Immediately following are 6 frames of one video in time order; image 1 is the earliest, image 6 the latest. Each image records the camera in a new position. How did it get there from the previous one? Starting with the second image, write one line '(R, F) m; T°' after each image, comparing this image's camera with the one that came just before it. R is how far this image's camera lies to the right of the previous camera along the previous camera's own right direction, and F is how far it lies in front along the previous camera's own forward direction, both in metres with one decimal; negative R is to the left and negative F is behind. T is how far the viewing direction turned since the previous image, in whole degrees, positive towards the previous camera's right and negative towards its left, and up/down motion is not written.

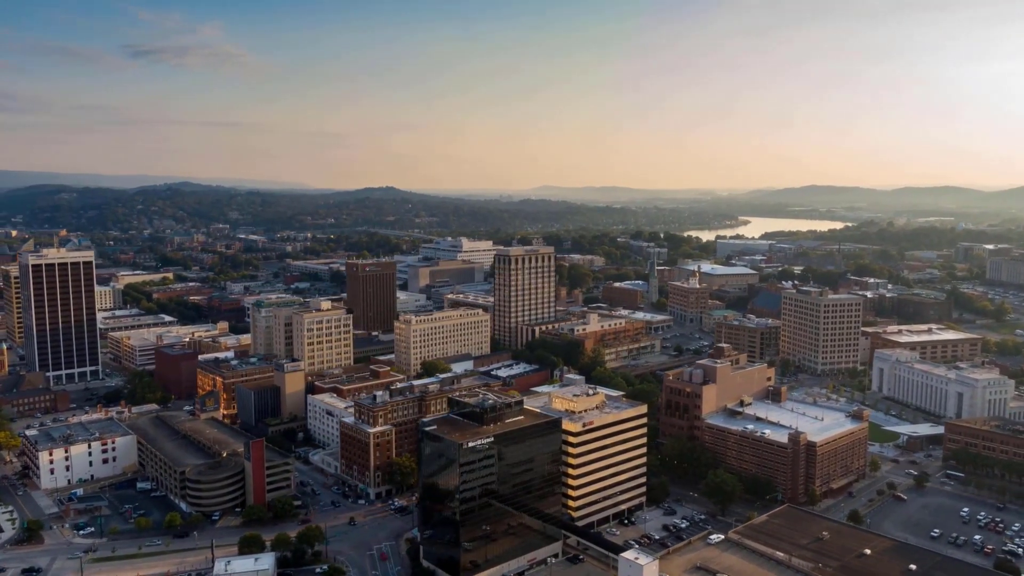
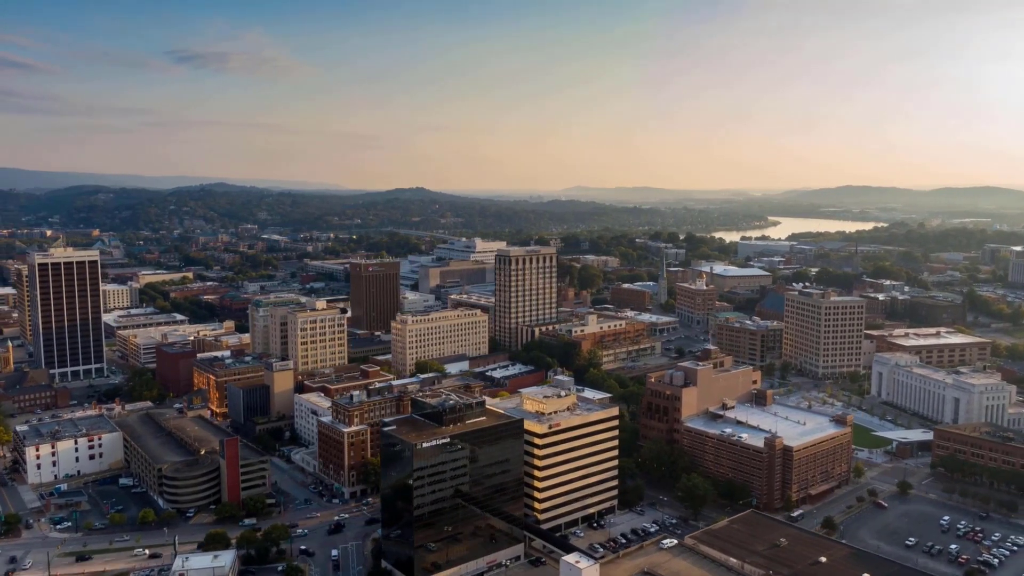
(+3.3, +0.2) m; -2°
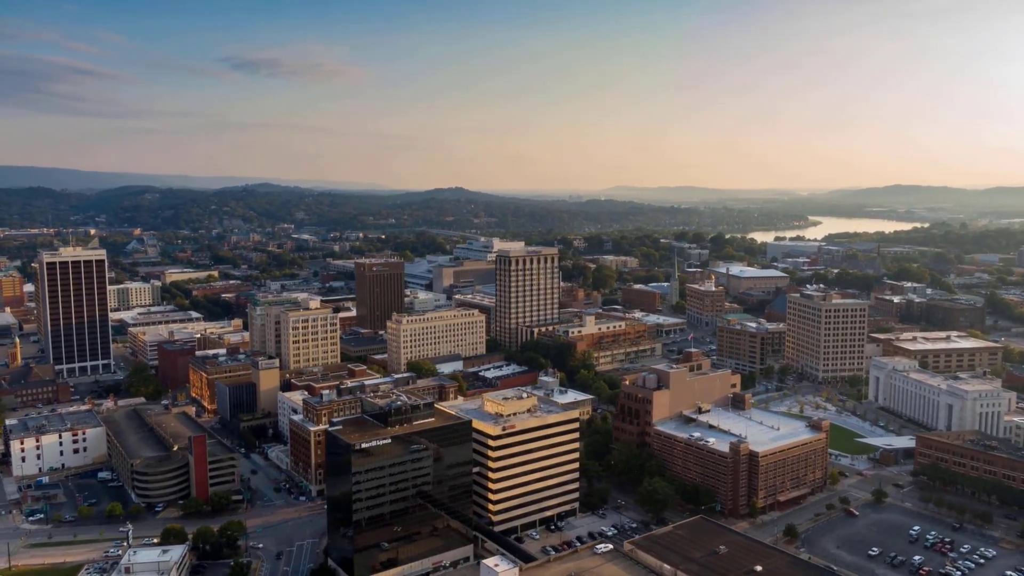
(+4.4, +0.3) m; -3°
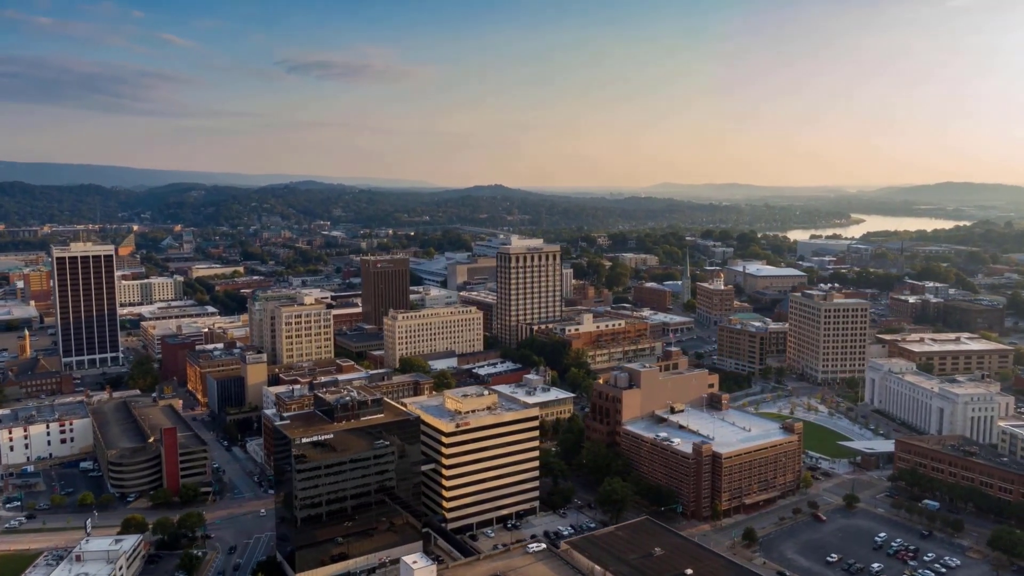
(+4.4, +0.3) m; -3°
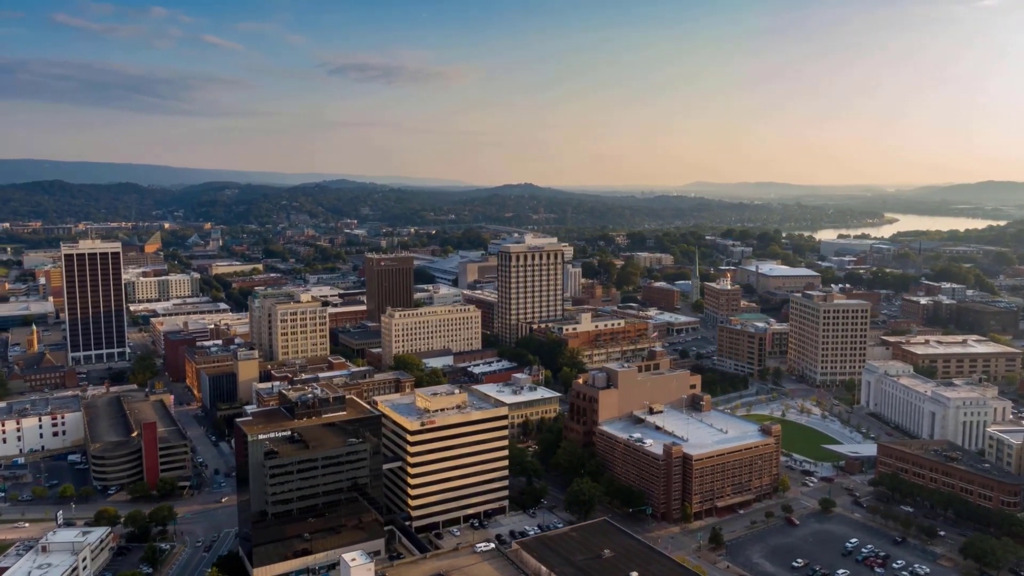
(+3.4, +0.2) m; -2°
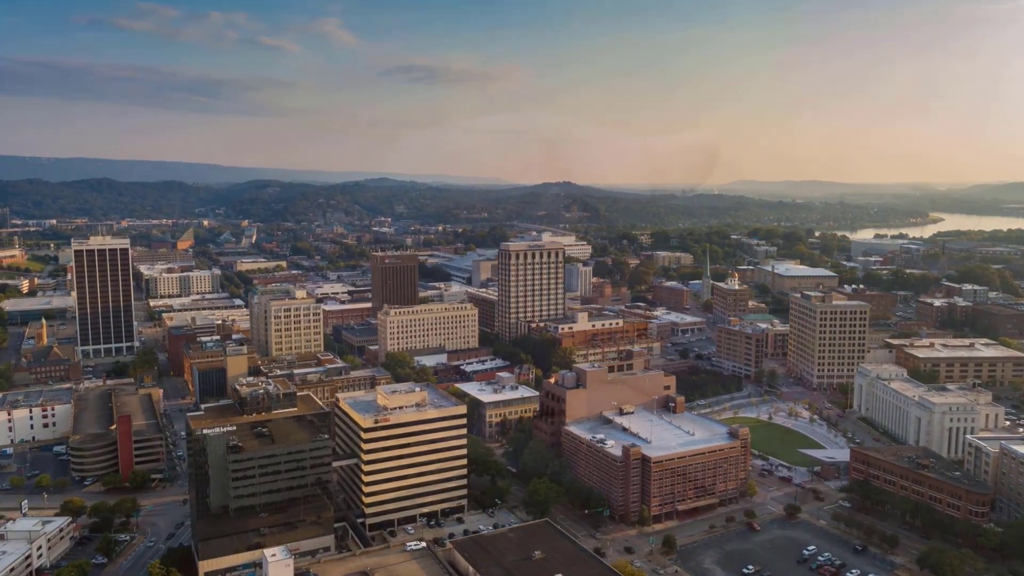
(+4.4, +0.3) m; -3°
